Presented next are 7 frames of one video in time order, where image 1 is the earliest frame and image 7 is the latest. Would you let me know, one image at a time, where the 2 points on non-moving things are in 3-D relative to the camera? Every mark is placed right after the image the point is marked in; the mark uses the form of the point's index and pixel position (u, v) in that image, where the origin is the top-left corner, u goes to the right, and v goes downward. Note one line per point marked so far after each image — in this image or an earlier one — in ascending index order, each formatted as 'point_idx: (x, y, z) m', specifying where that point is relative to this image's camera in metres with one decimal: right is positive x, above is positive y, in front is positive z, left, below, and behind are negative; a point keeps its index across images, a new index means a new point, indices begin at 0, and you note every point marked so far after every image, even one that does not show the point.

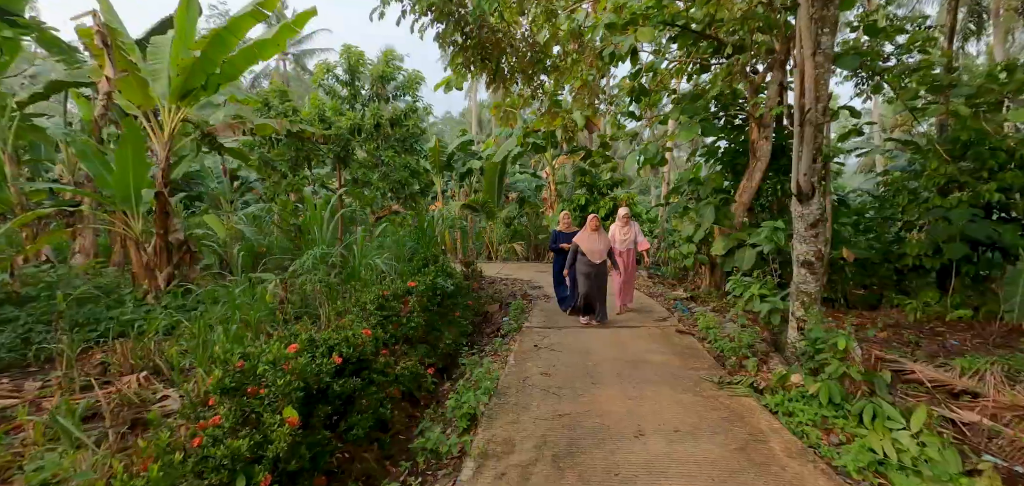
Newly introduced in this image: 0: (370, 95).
0: (-1.4, +1.4, +4.9) m
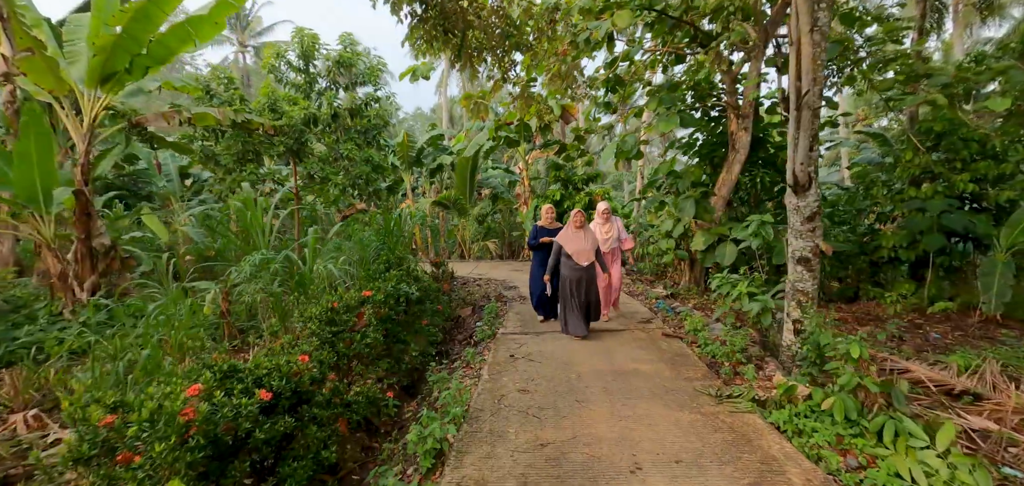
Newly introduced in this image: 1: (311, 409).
0: (-1.7, +1.4, +4.5) m
1: (-0.7, -0.6, +1.8) m
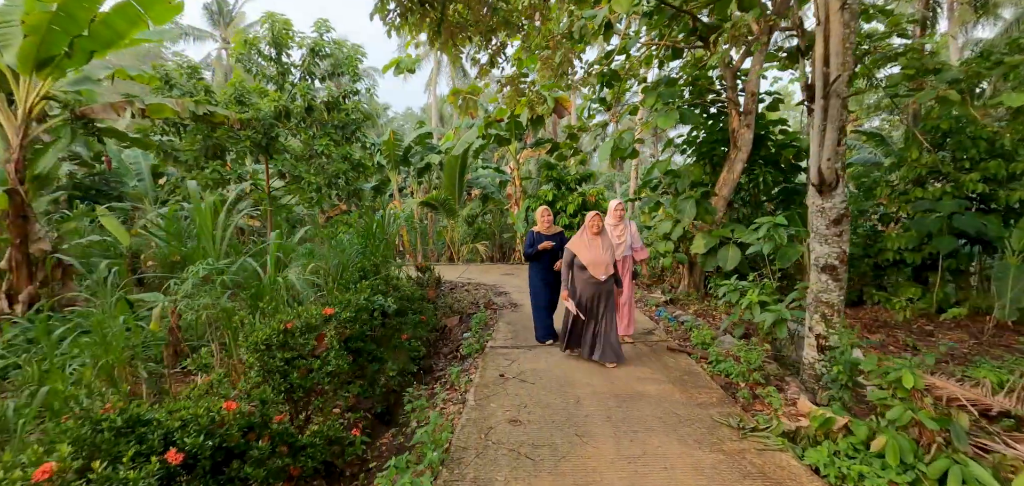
0: (-1.7, +1.4, +4.2) m
1: (-0.8, -0.6, +1.5) m
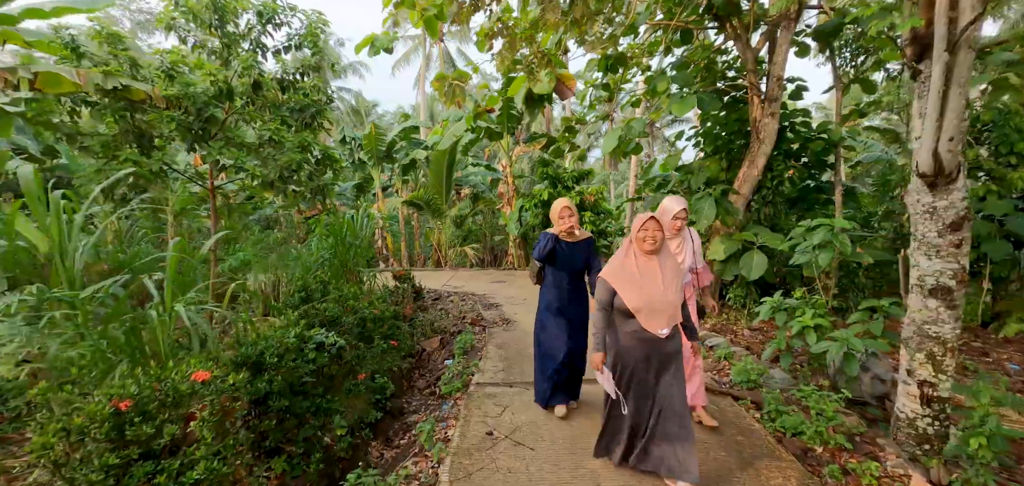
0: (-1.8, +1.3, +3.5) m
1: (-0.8, -0.7, +0.8) m
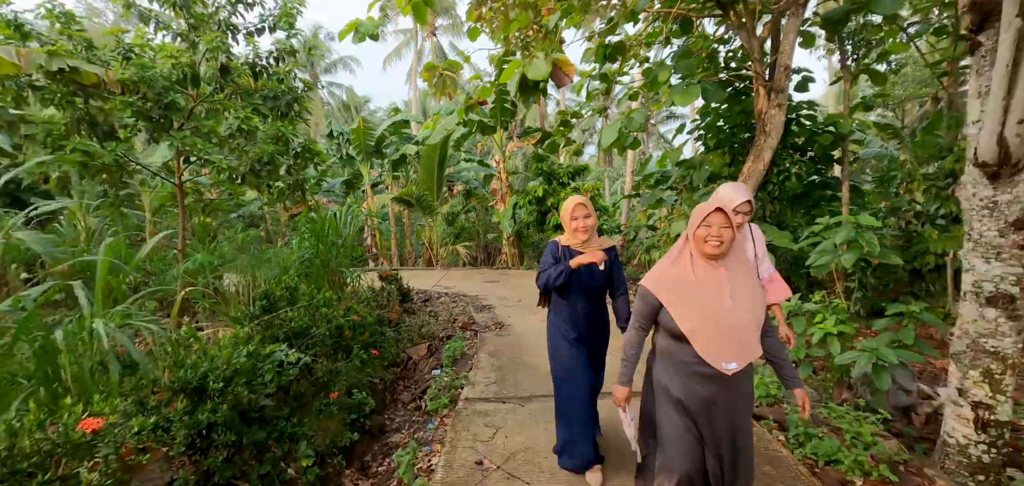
0: (-1.8, +1.4, +3.2) m
1: (-0.8, -0.7, +0.5) m
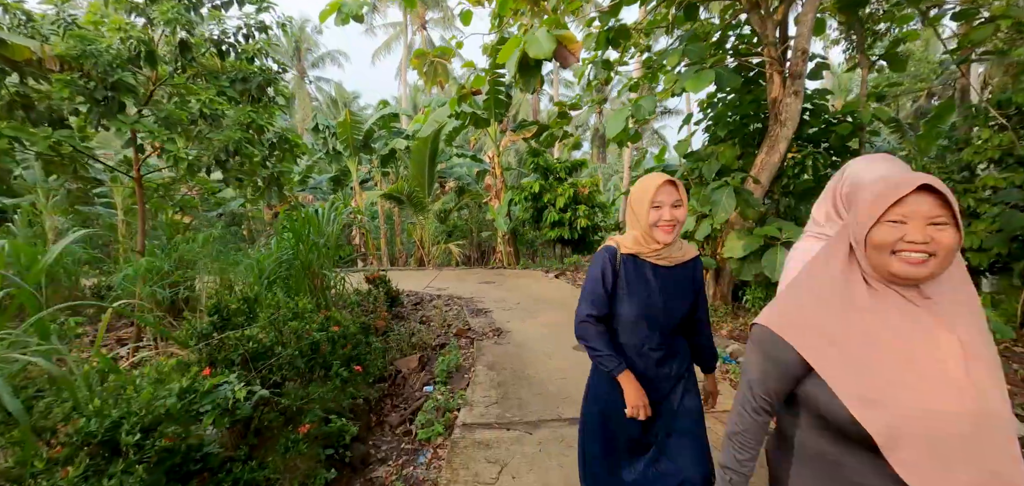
0: (-1.9, +1.3, +2.8) m
1: (-0.7, -0.7, +0.2) m
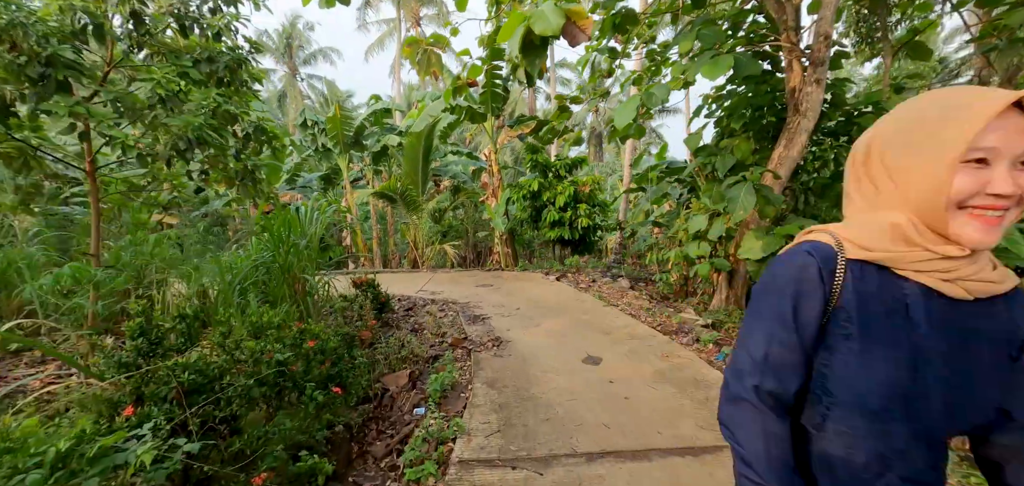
0: (-1.8, +1.3, +2.5) m
1: (-0.7, -0.7, -0.2) m
